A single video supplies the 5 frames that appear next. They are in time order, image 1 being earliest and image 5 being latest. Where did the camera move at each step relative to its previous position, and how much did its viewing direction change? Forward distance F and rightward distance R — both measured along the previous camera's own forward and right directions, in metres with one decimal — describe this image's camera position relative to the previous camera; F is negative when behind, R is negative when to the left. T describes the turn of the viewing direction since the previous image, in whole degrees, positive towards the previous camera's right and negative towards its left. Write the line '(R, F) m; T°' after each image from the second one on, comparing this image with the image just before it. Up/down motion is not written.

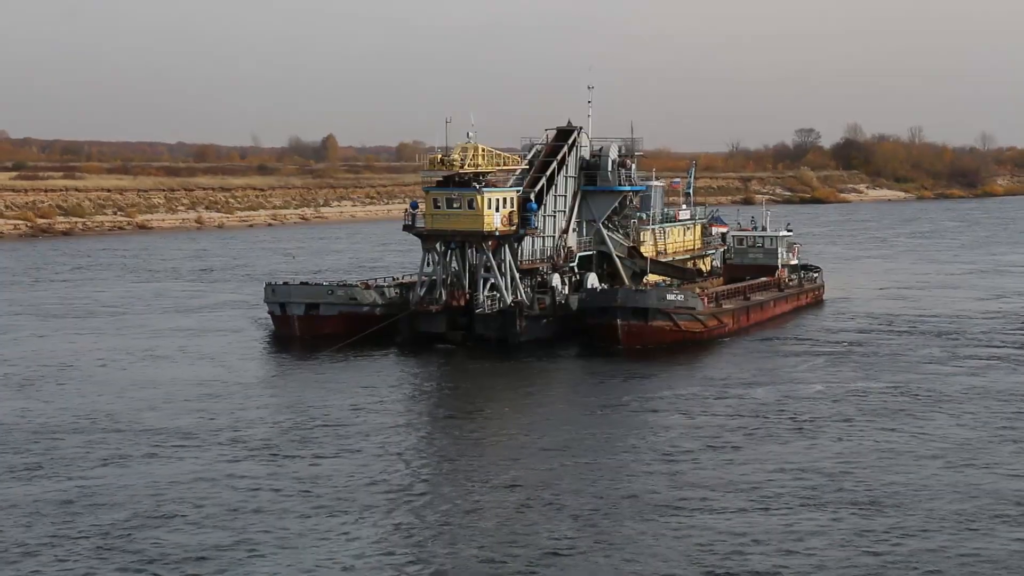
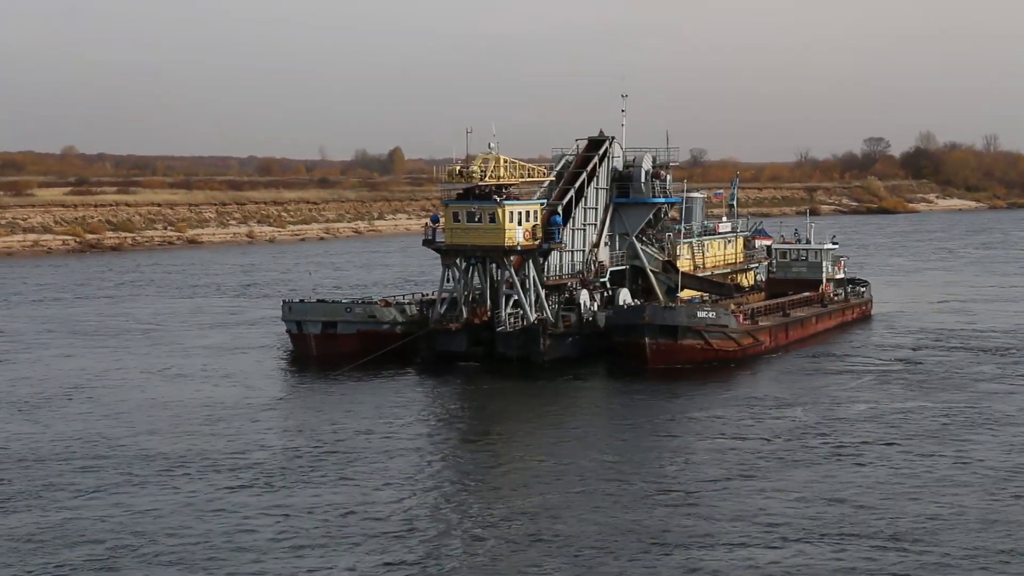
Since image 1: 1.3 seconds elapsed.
(+1.0, +1.3) m; -3°
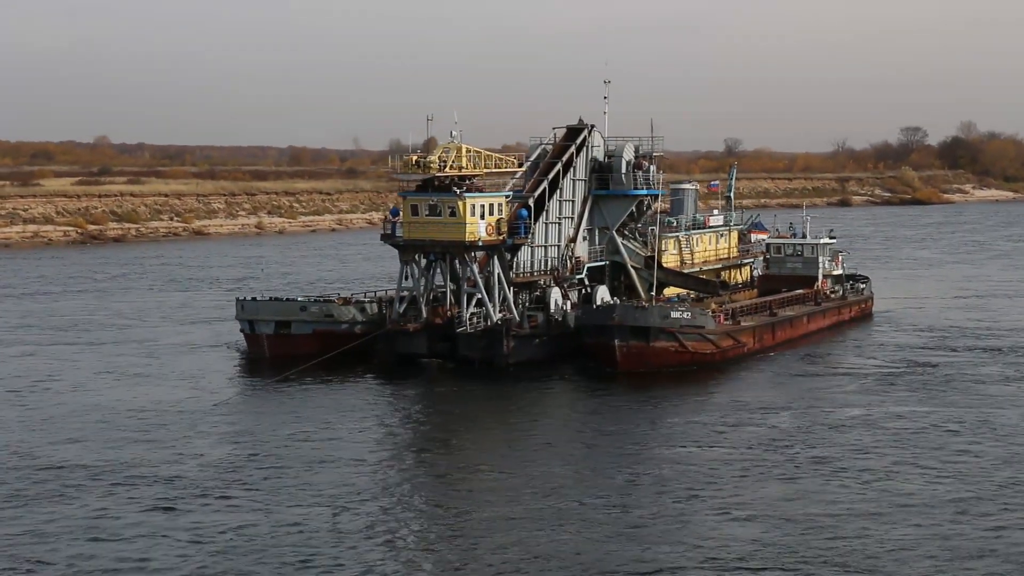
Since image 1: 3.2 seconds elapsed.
(+1.5, +1.8) m; -2°
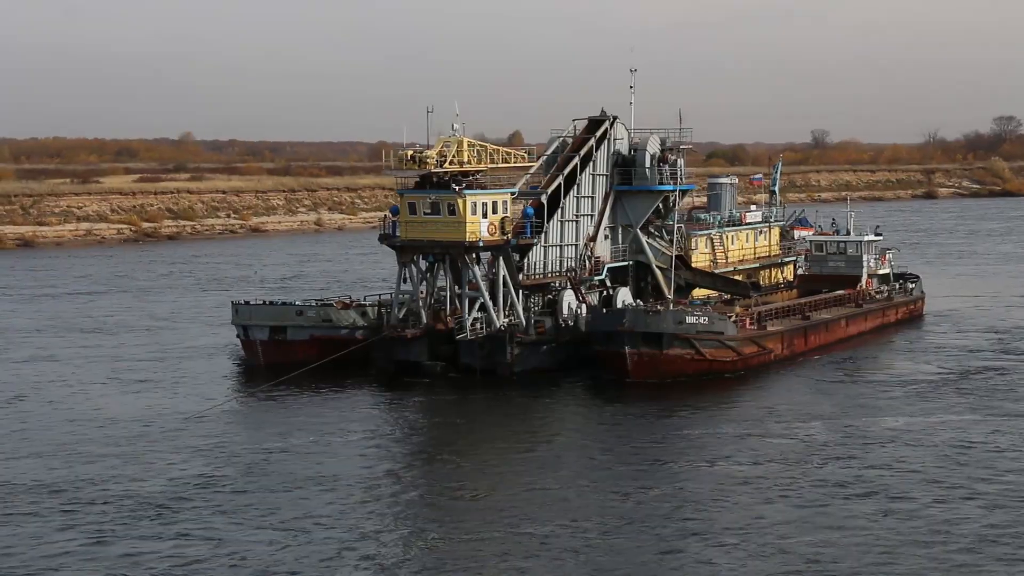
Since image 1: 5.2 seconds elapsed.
(+1.6, +1.8) m; -4°
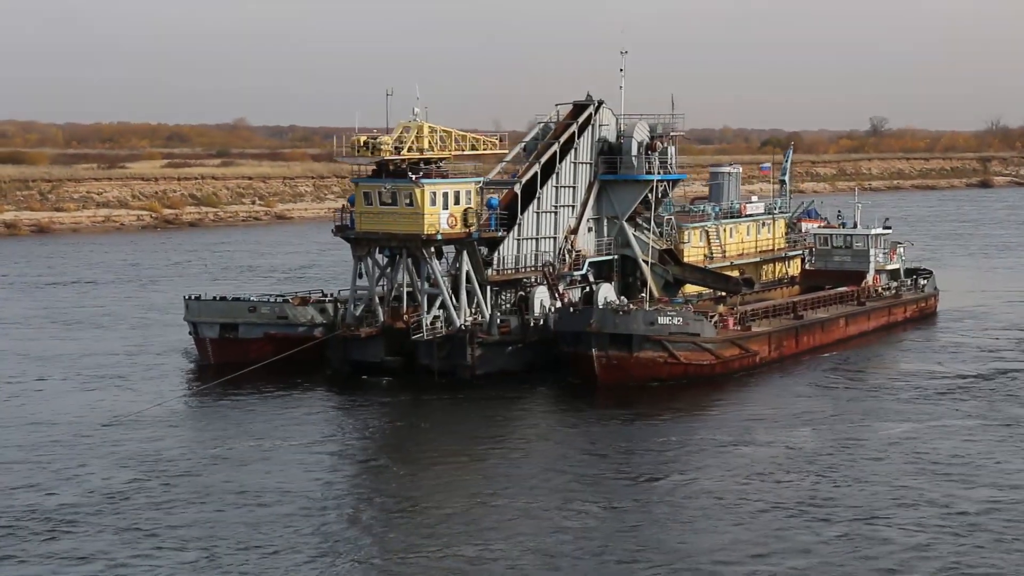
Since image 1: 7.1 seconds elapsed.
(+1.7, +1.8) m; -2°
